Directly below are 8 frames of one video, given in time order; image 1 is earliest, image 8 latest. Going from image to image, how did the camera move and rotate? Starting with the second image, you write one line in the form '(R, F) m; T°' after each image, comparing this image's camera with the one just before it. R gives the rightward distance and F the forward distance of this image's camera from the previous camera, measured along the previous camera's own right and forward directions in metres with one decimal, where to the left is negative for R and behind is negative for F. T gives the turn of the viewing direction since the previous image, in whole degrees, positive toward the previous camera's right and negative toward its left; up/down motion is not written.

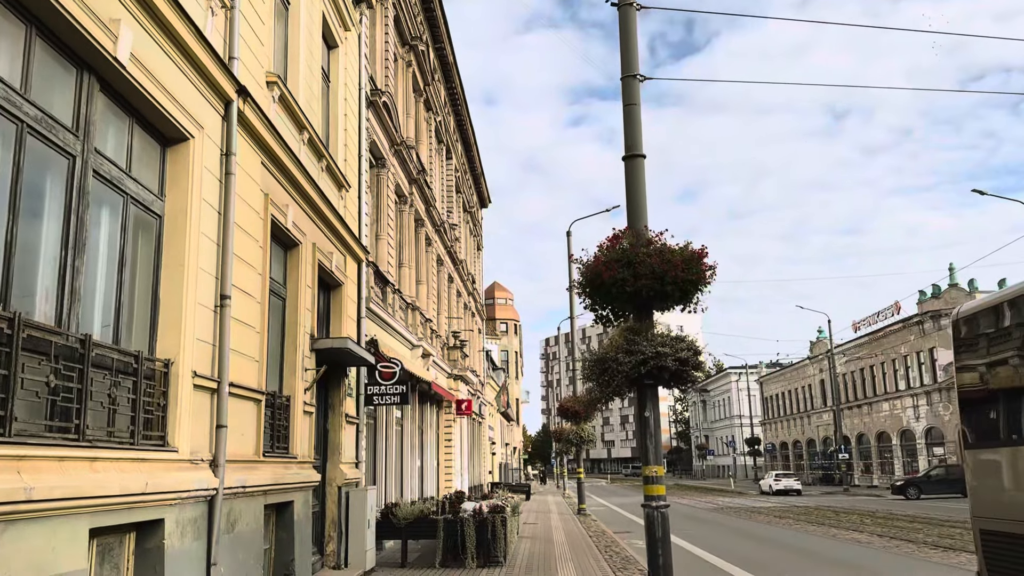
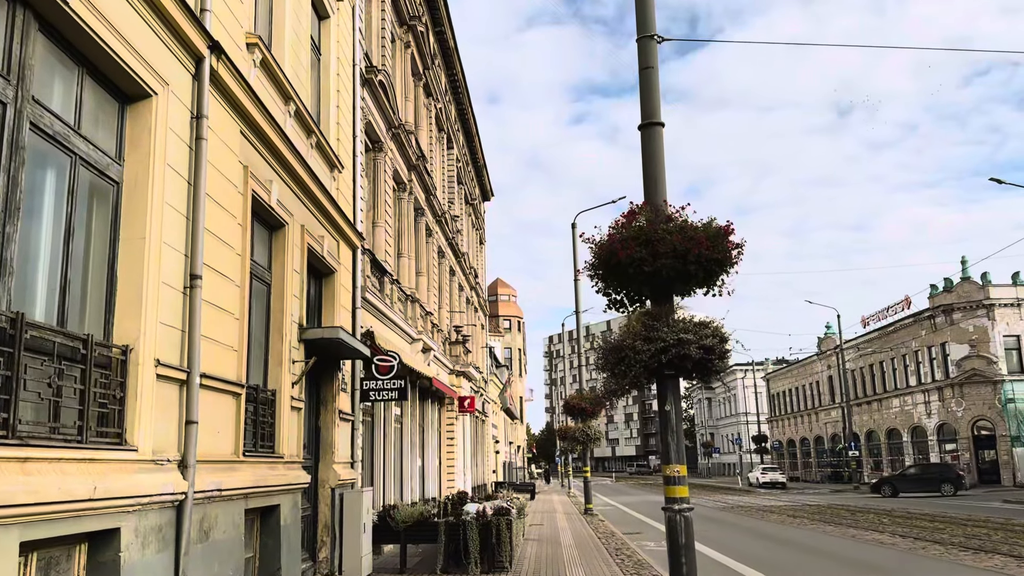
(0.0, +0.8) m; 0°
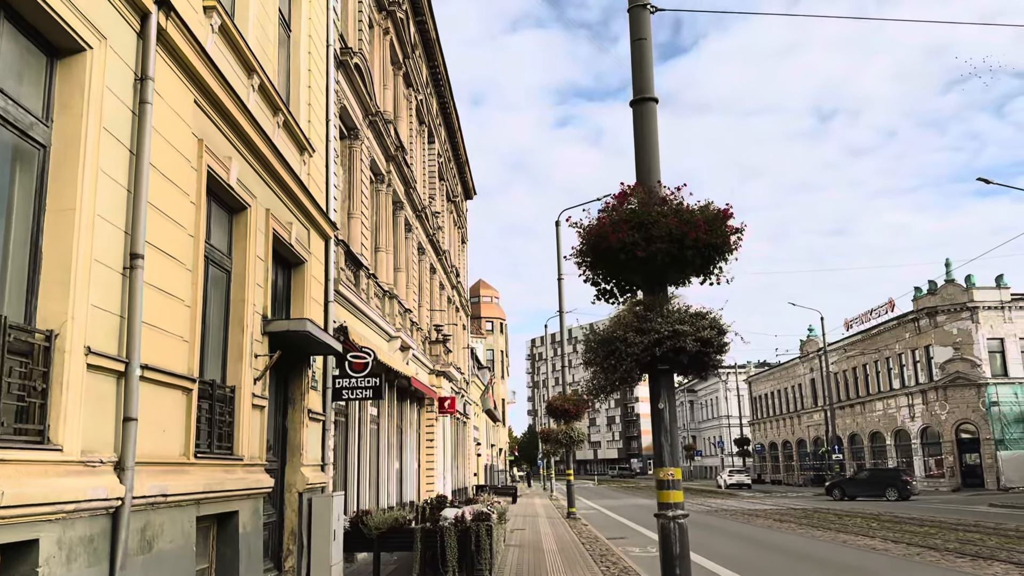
(0.0, +0.7) m; +1°
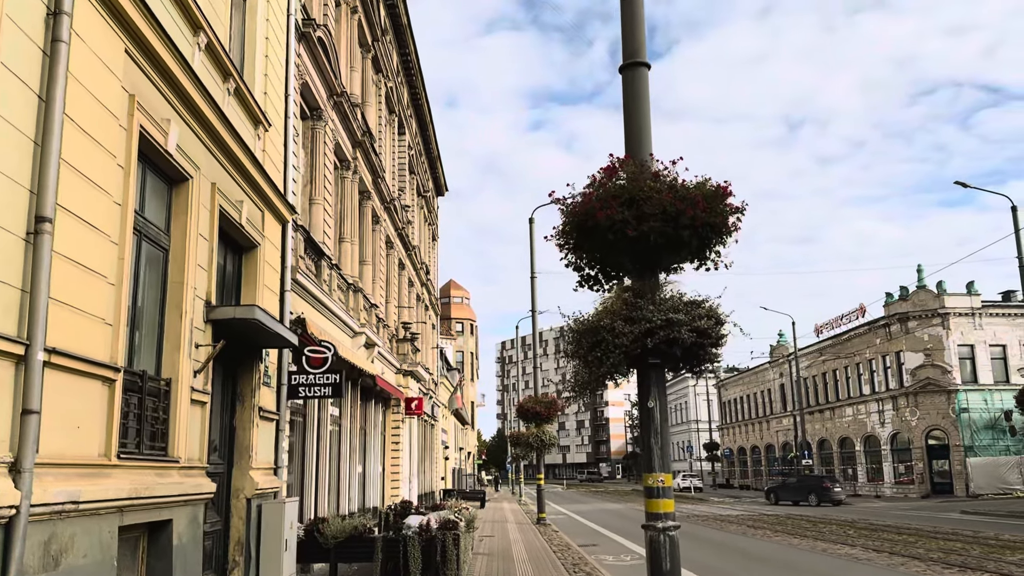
(0.0, +0.8) m; +2°
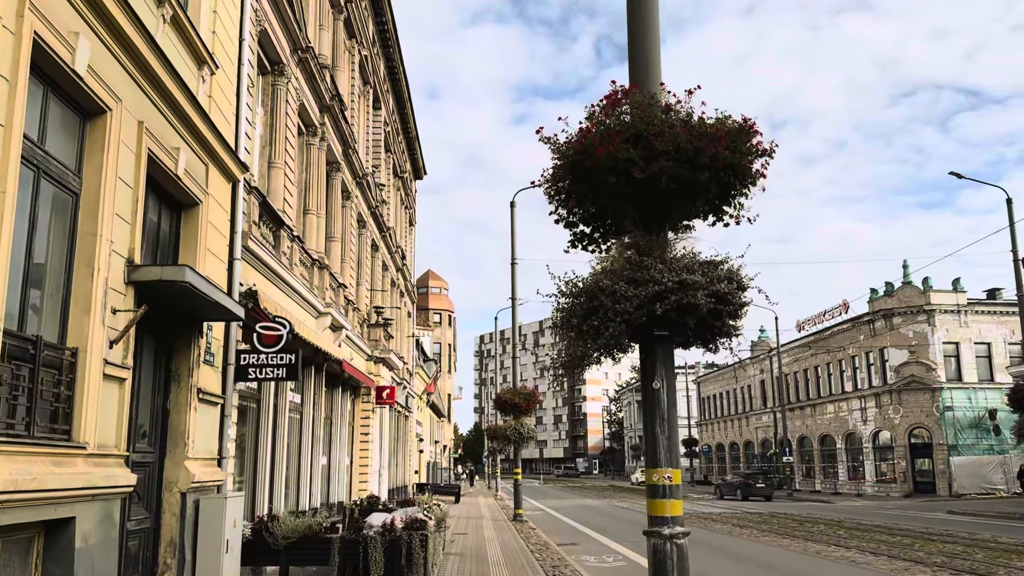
(0.0, +1.2) m; +1°
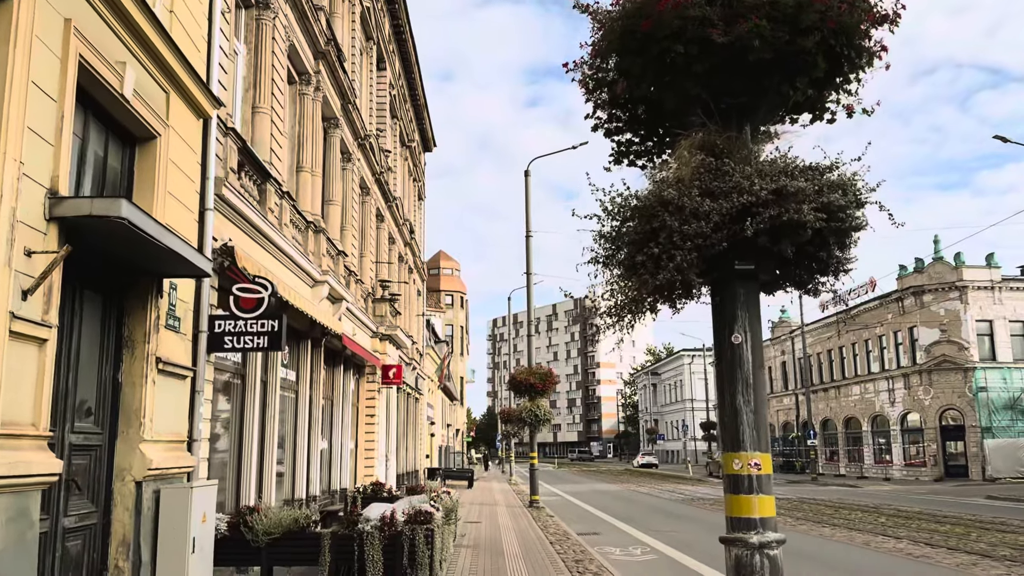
(-0.1, +1.4) m; -1°
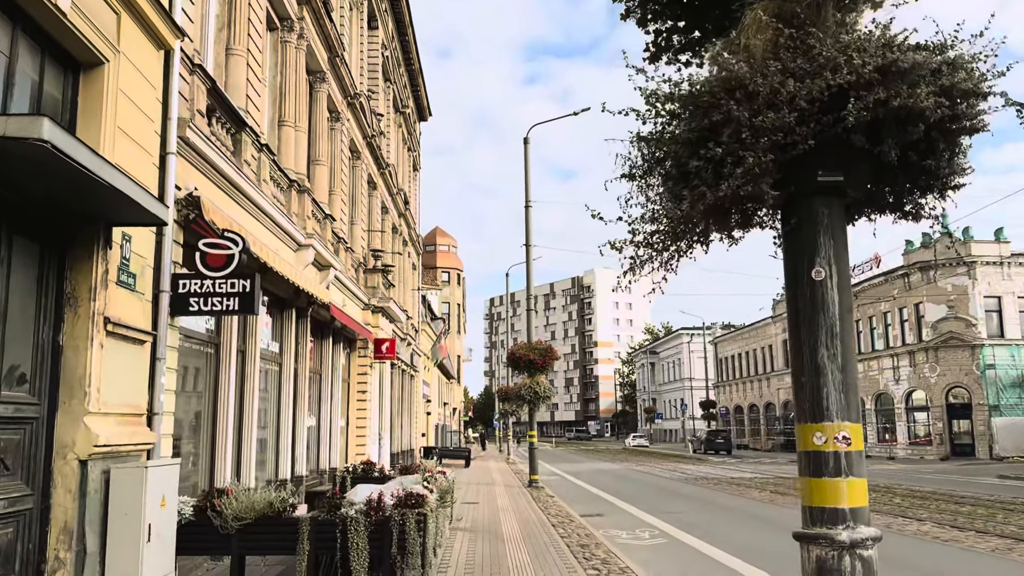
(0.0, +0.9) m; 0°
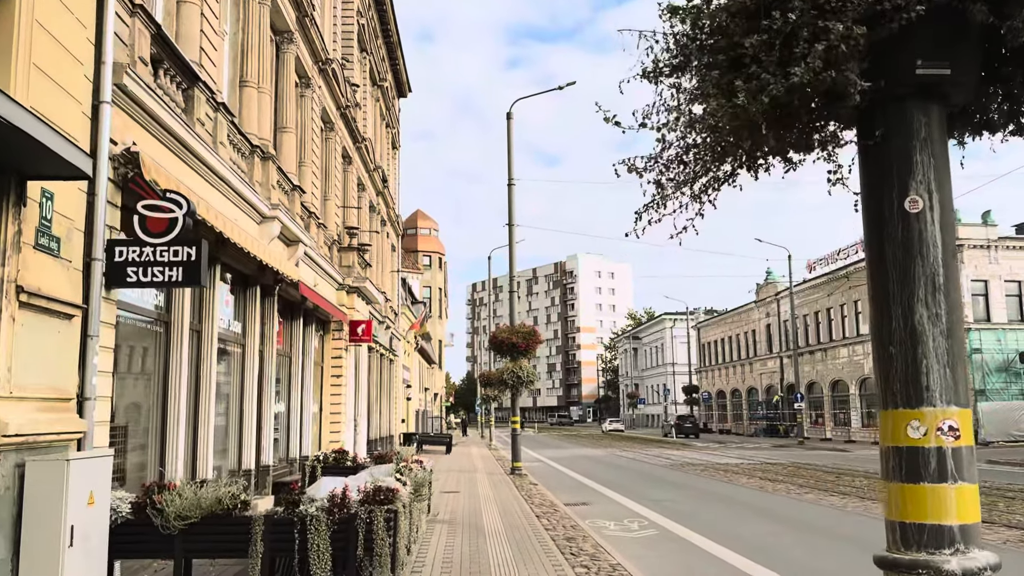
(0.0, +0.8) m; +1°
